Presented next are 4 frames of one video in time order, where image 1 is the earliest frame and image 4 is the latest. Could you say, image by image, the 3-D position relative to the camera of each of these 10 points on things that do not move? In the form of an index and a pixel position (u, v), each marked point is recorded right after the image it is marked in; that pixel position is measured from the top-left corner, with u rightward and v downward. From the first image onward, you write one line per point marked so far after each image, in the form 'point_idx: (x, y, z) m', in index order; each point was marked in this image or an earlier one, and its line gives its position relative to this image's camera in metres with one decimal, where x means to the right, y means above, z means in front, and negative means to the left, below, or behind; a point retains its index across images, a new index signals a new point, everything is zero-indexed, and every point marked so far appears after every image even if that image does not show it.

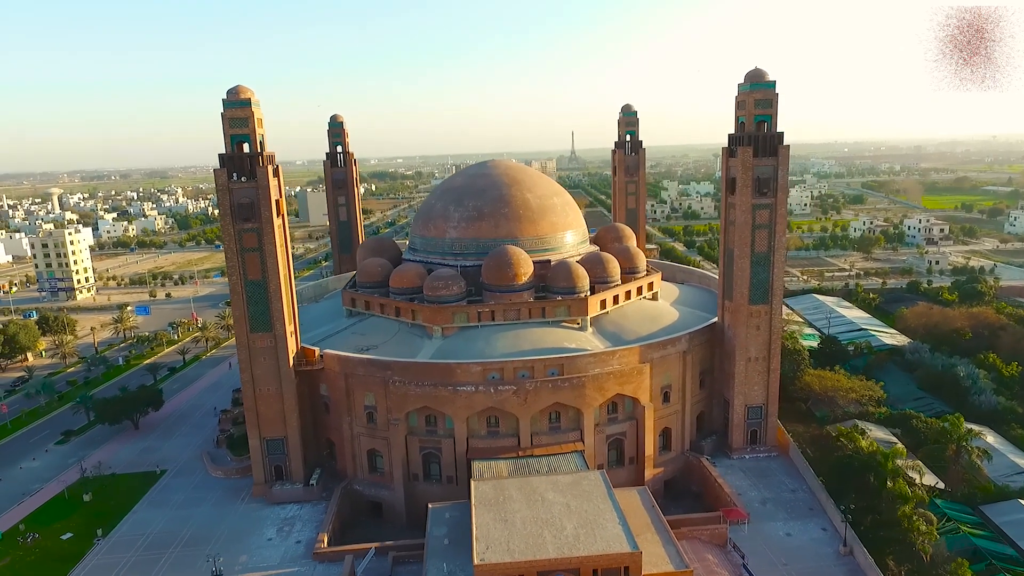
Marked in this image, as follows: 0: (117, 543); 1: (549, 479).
0: (-12.2, -7.9, +19.9) m
1: (+1.0, -5.2, +17.3) m
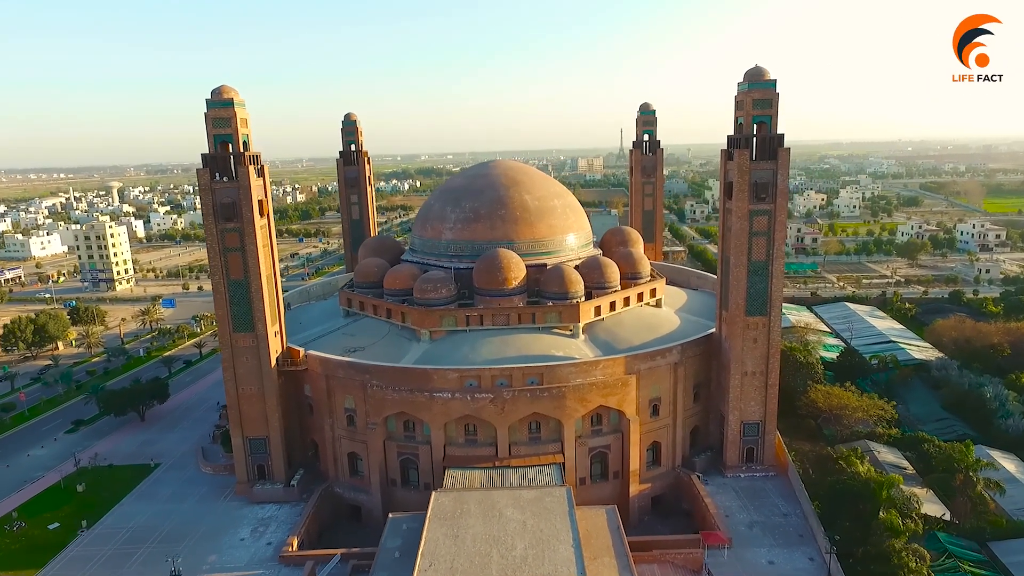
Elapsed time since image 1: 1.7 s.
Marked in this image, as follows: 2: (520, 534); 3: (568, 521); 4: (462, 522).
0: (-13.0, -7.8, +20.3) m
1: (0.0, -5.4, +16.7) m
2: (+0.2, -5.7, +15.0) m
3: (+1.3, -5.6, +15.5) m
4: (-1.2, -5.7, +15.6) m
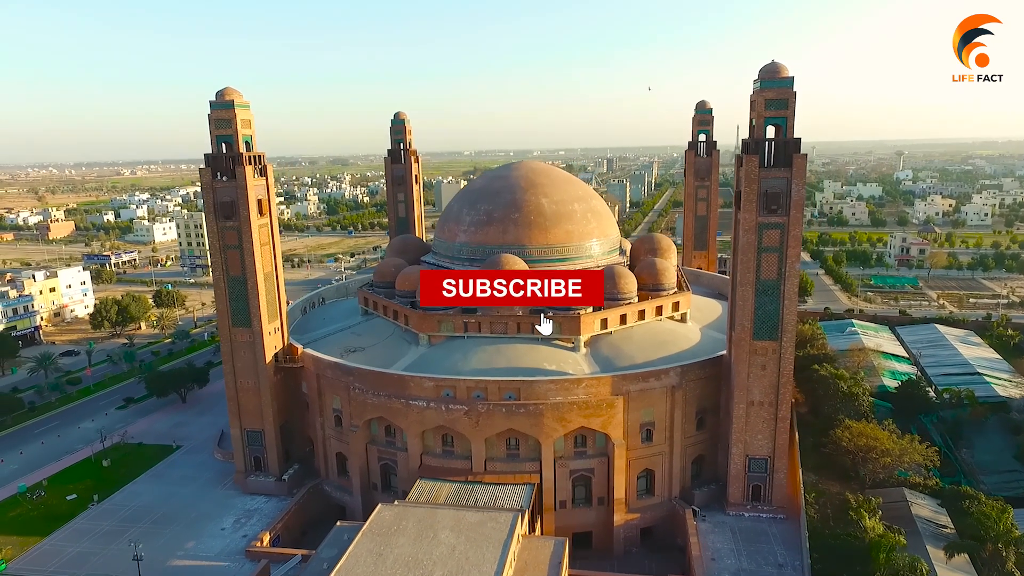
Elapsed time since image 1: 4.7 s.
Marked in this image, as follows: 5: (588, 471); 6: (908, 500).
0: (-13.8, -7.5, +21.7) m
1: (-1.4, -5.7, +16.0) m
2: (-1.5, -6.0, +14.2) m
3: (-0.3, -5.9, +14.5) m
4: (-2.8, -5.9, +15.1) m
5: (+2.4, -5.7, +19.9) m
6: (+12.2, -6.5, +19.8) m
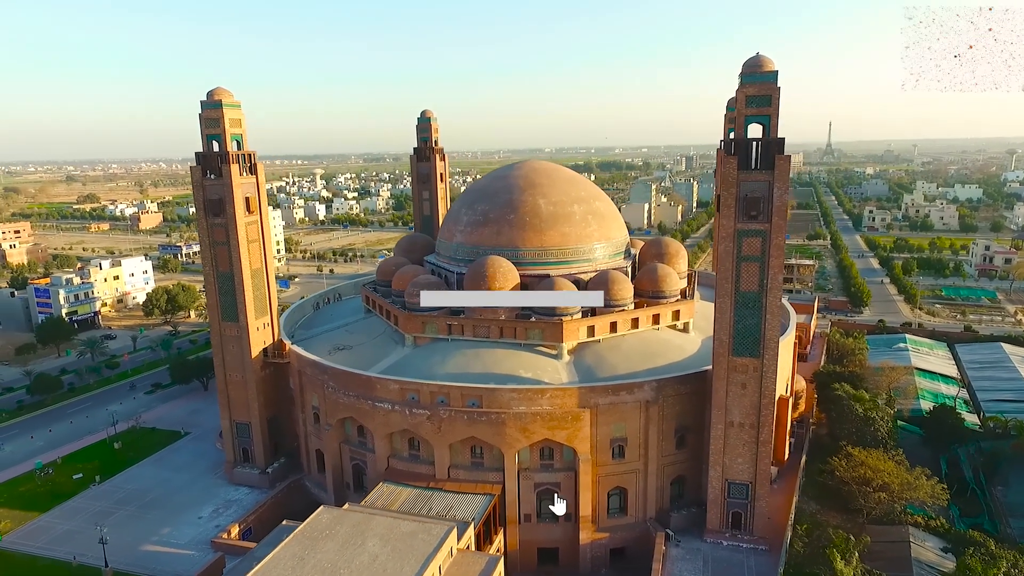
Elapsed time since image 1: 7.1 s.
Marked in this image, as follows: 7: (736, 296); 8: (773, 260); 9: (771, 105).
0: (-14.6, -7.2, +22.8) m
1: (-2.9, -5.7, +15.7) m
2: (-3.3, -6.1, +13.9) m
3: (-2.0, -6.1, +14.0) m
4: (-4.4, -5.9, +14.9) m
5: (+1.3, -5.9, +19.1) m
6: (+10.9, -7.0, +17.8) m
7: (+6.1, -0.2, +17.4) m
8: (+6.9, +0.7, +17.0) m
9: (+6.7, +4.7, +16.5) m
